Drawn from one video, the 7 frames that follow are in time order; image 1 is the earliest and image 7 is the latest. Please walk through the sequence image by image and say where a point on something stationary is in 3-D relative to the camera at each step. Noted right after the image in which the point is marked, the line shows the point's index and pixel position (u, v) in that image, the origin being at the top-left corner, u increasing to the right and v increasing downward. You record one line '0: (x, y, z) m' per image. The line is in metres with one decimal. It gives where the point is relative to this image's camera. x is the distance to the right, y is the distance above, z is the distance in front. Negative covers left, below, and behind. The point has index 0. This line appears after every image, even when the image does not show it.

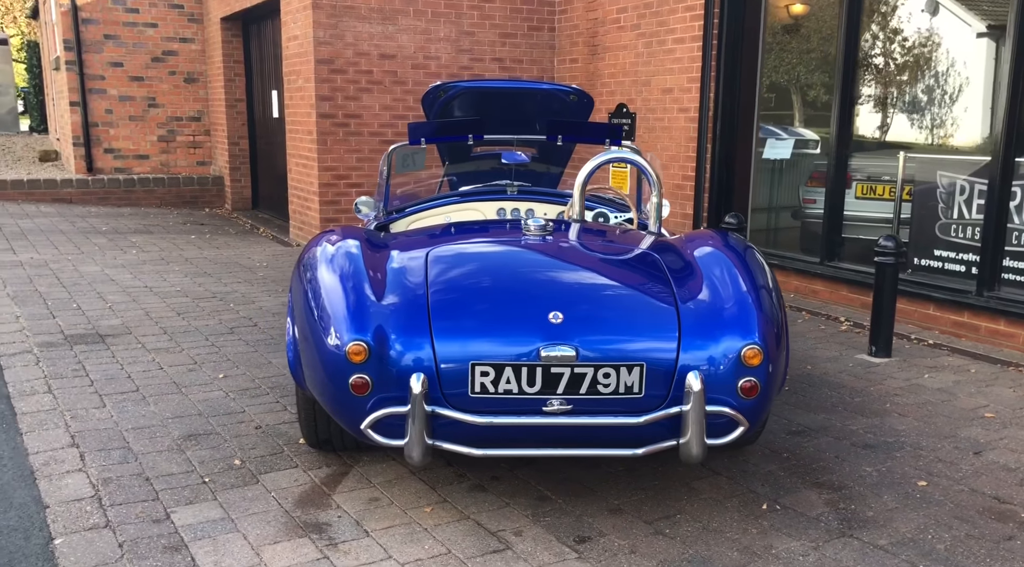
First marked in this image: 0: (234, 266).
0: (-2.5, +0.1, +8.8) m
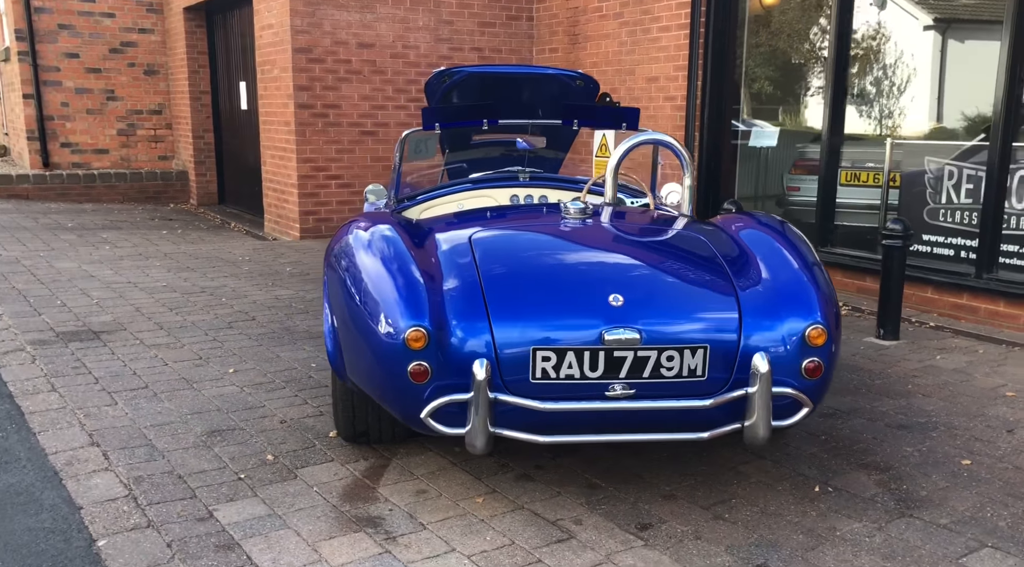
0: (-2.6, +0.2, +8.5) m
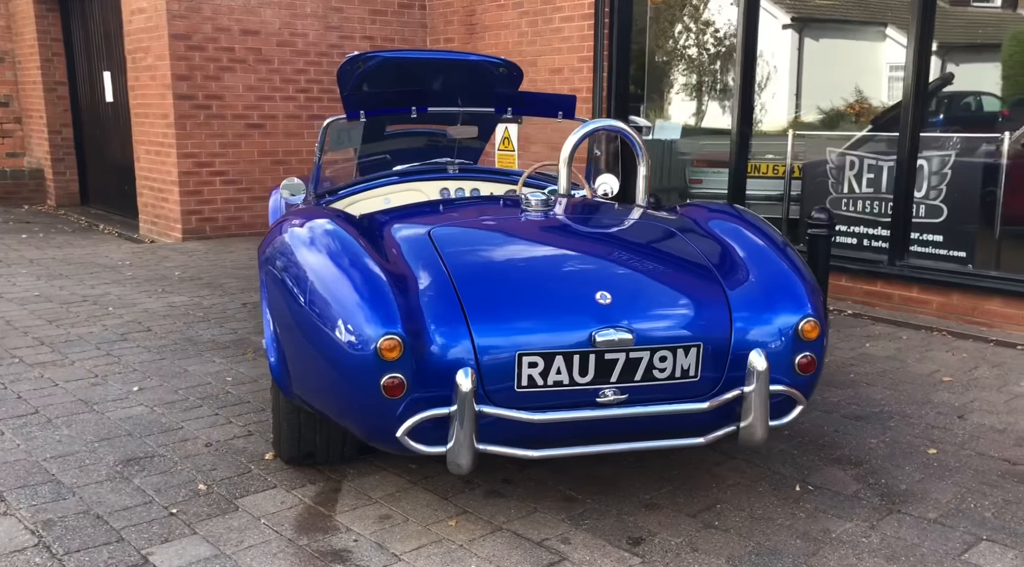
0: (-3.4, +0.1, +7.8) m
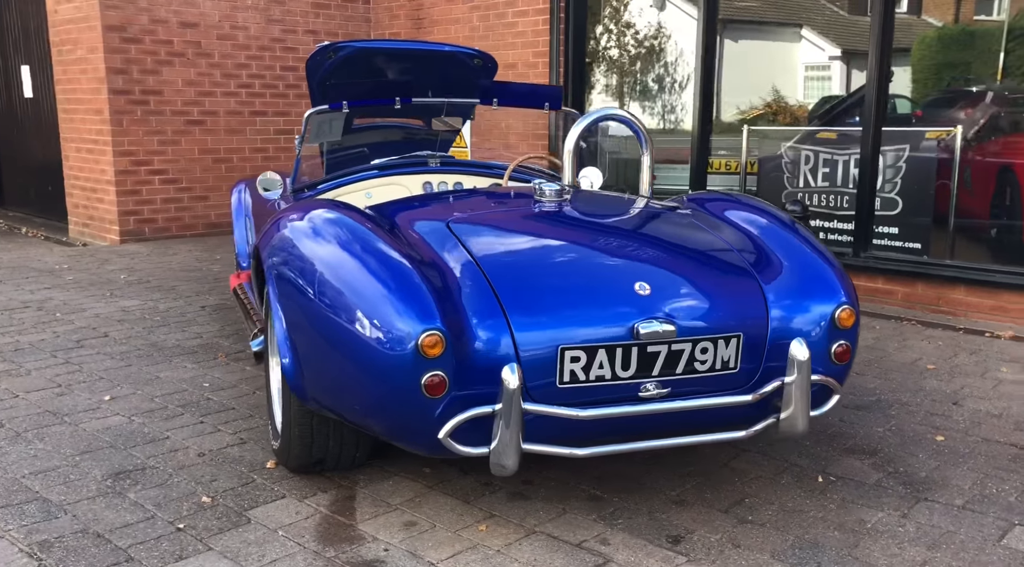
0: (-3.7, +0.1, +7.3) m
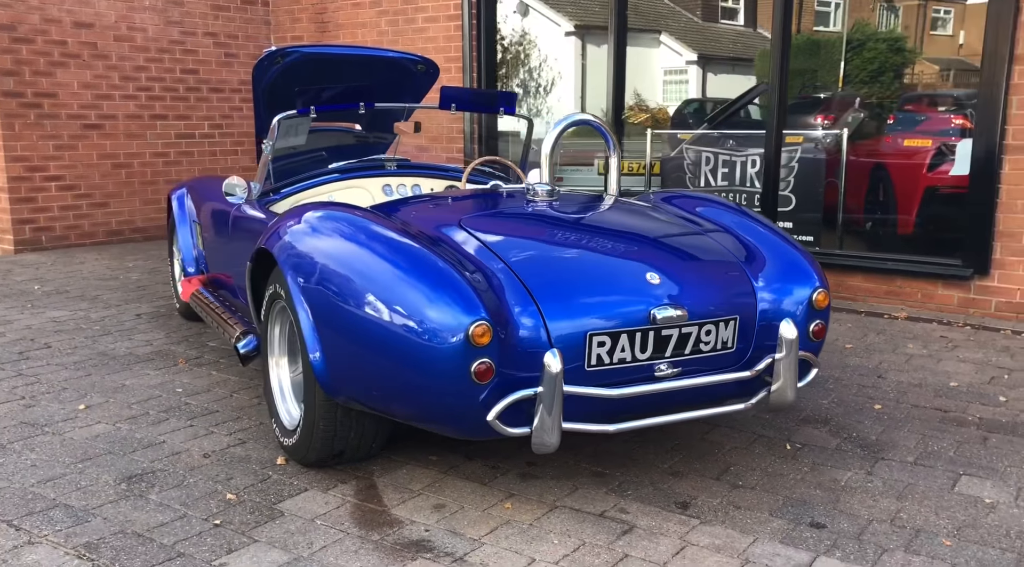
0: (-4.2, 0.0, +7.0) m
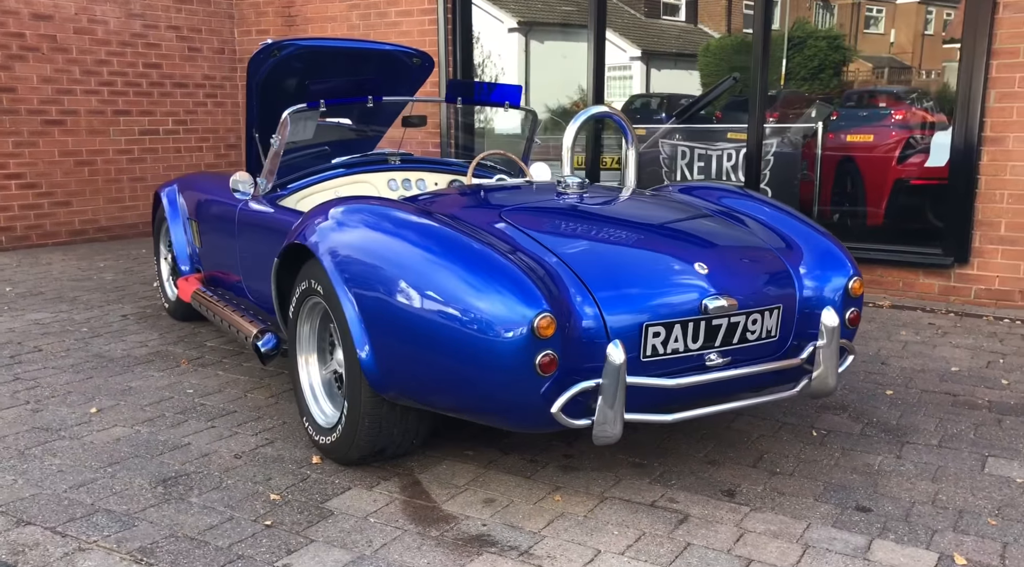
0: (-4.3, 0.0, +6.7) m
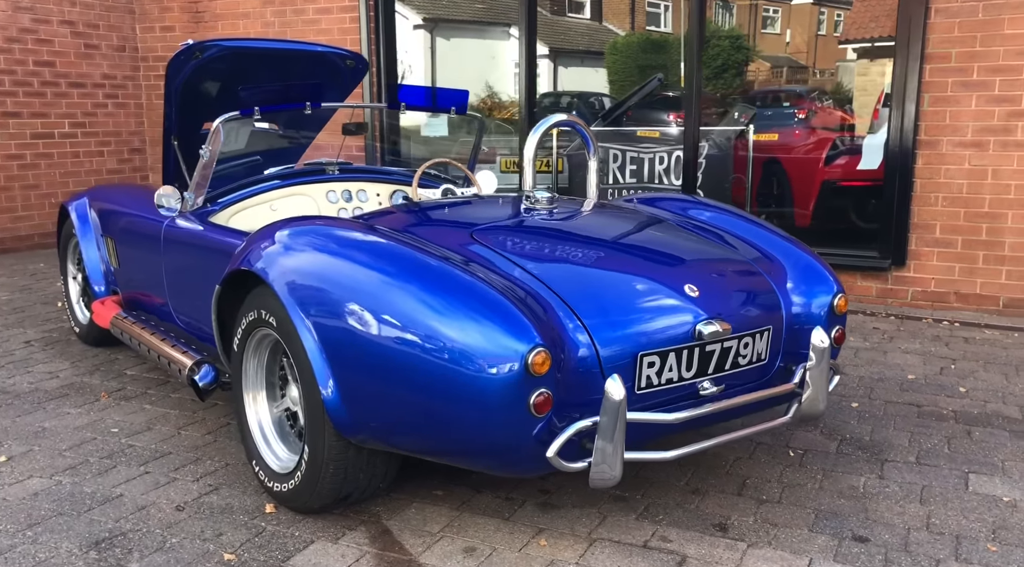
0: (-4.7, -0.2, +6.0) m
